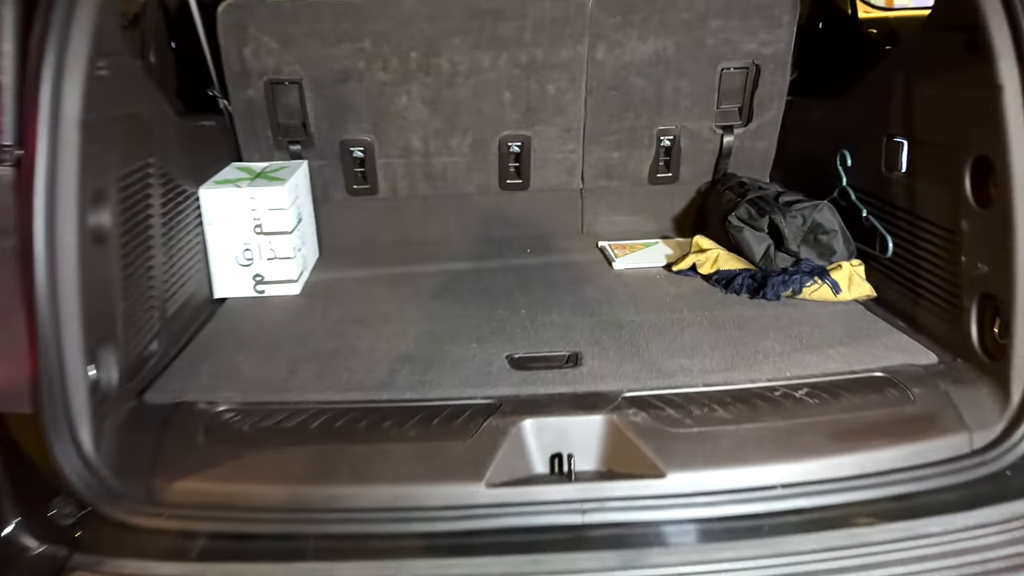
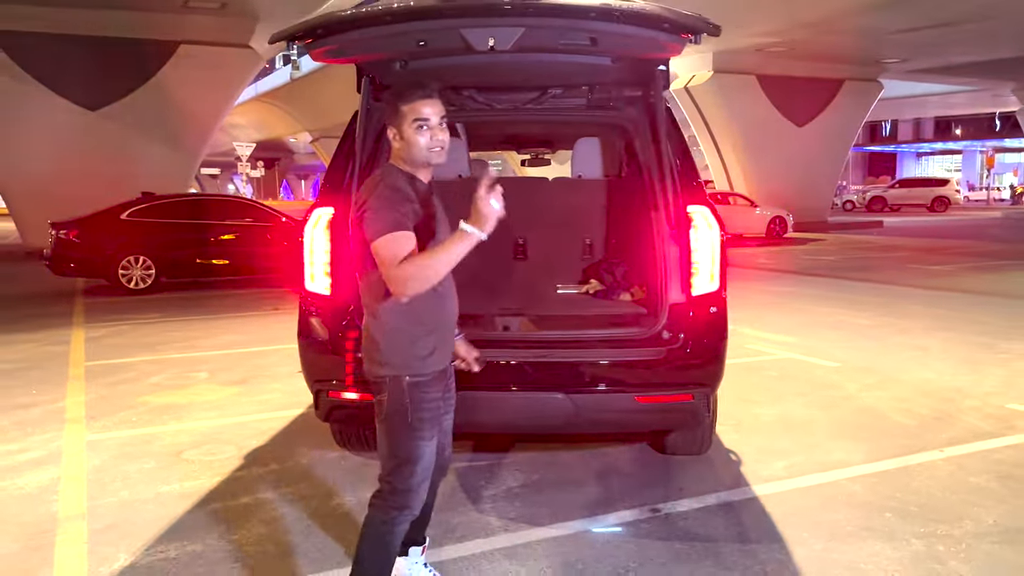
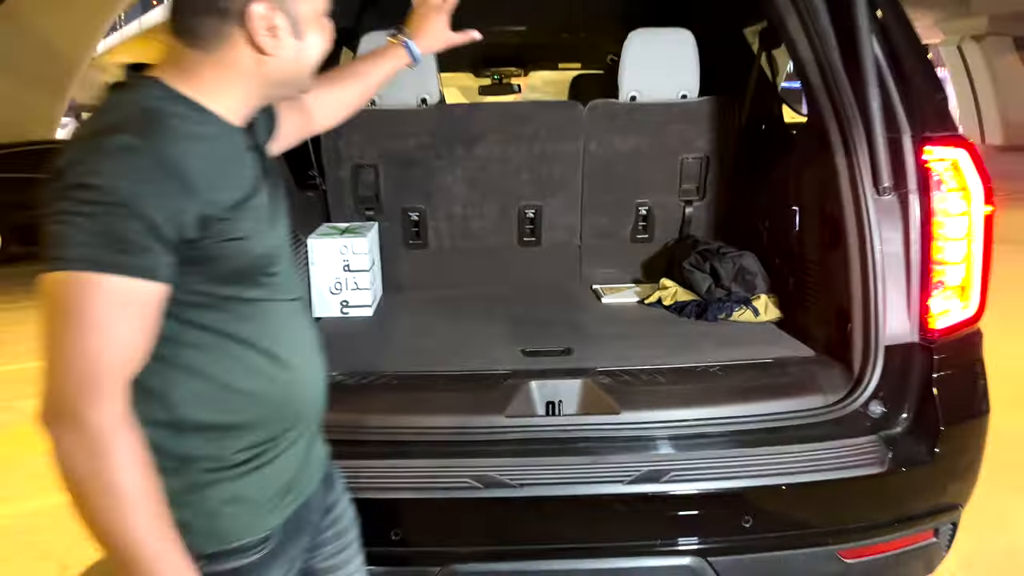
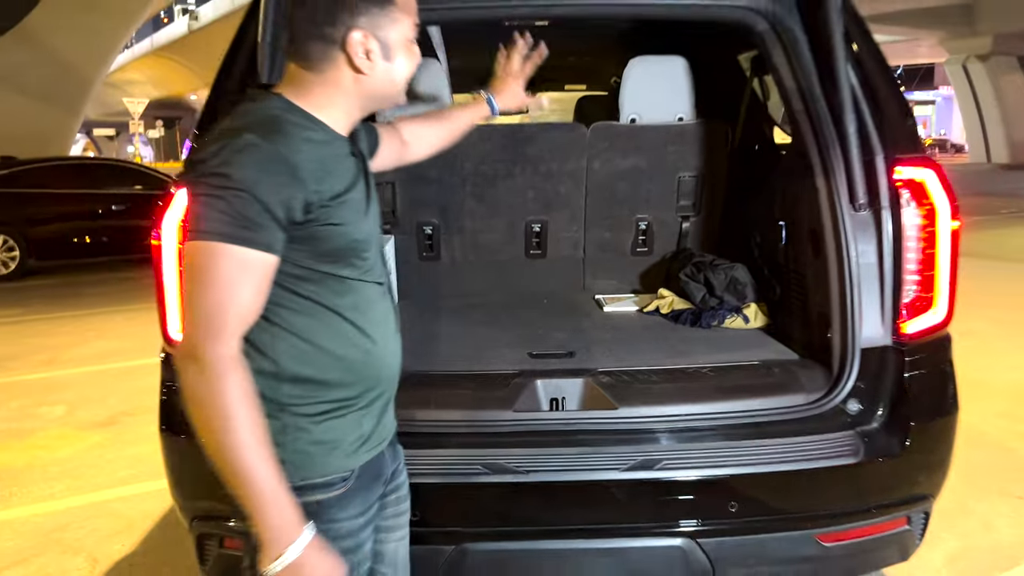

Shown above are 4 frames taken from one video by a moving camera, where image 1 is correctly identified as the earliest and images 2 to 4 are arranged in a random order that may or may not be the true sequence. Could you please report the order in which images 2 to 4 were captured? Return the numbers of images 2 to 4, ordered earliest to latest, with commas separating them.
3, 4, 2
